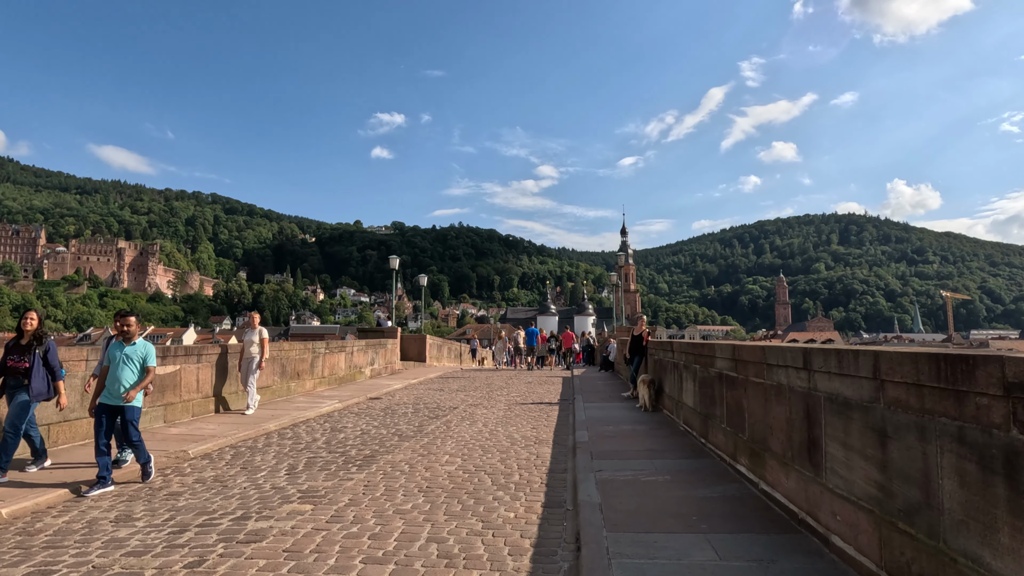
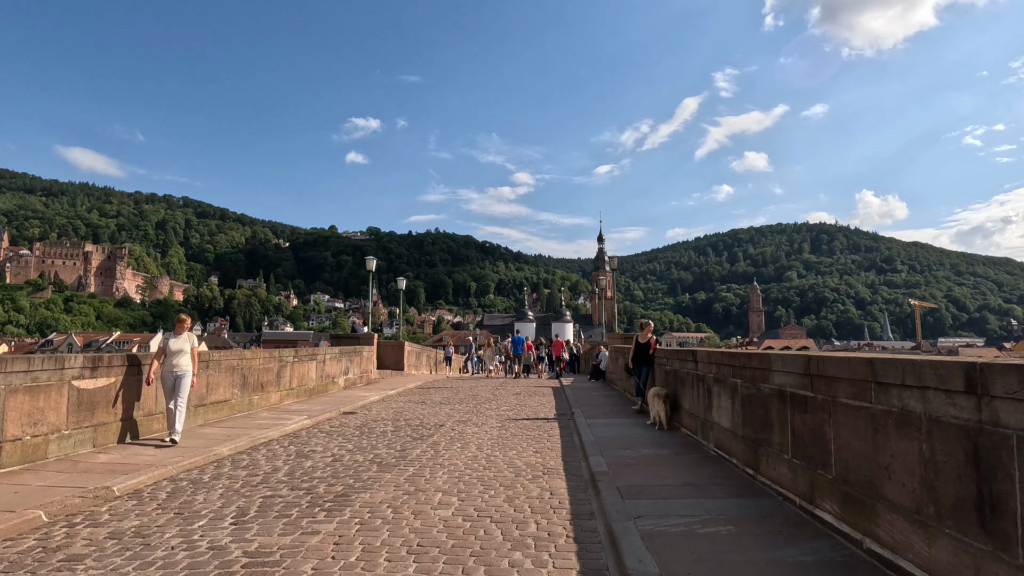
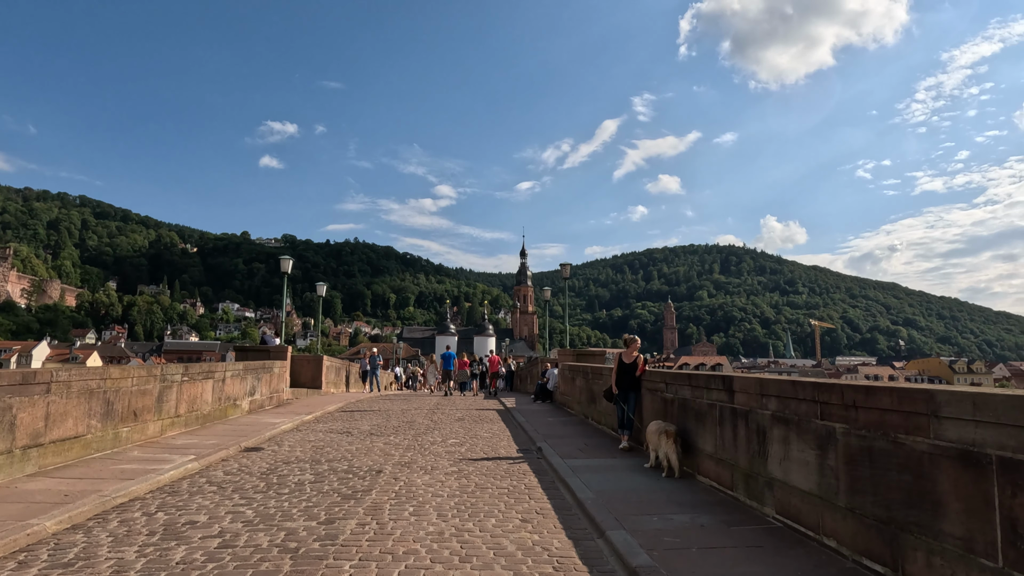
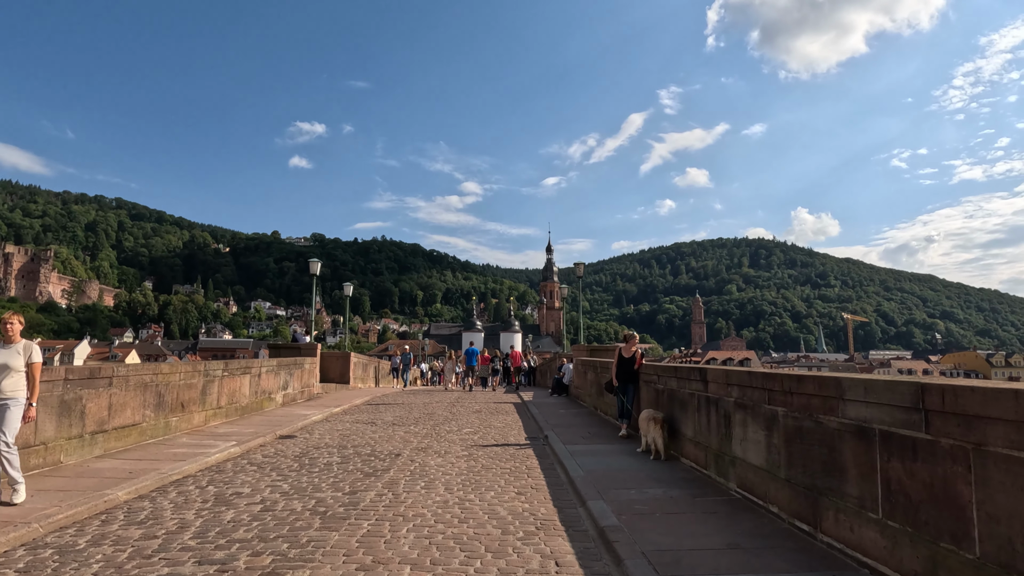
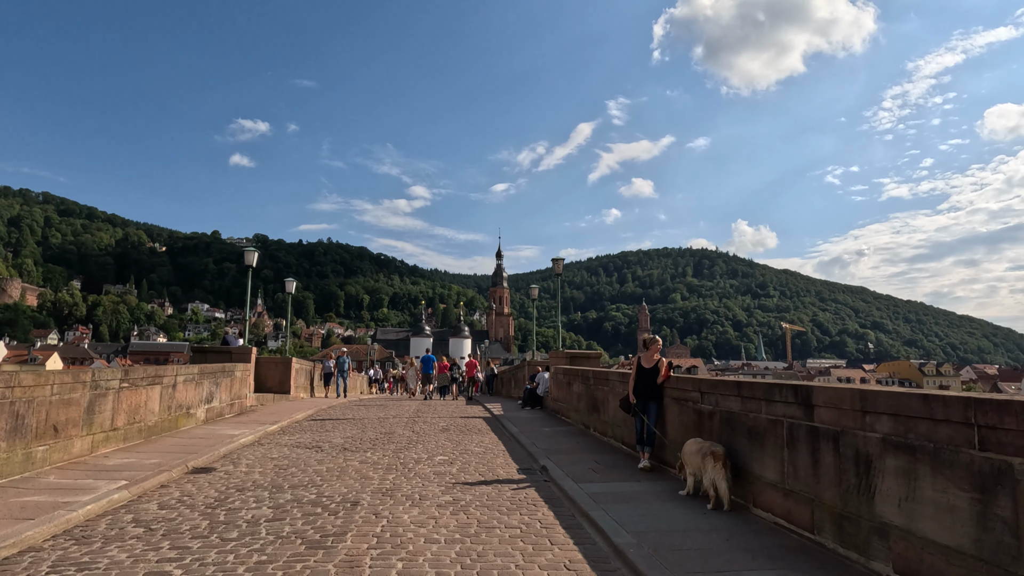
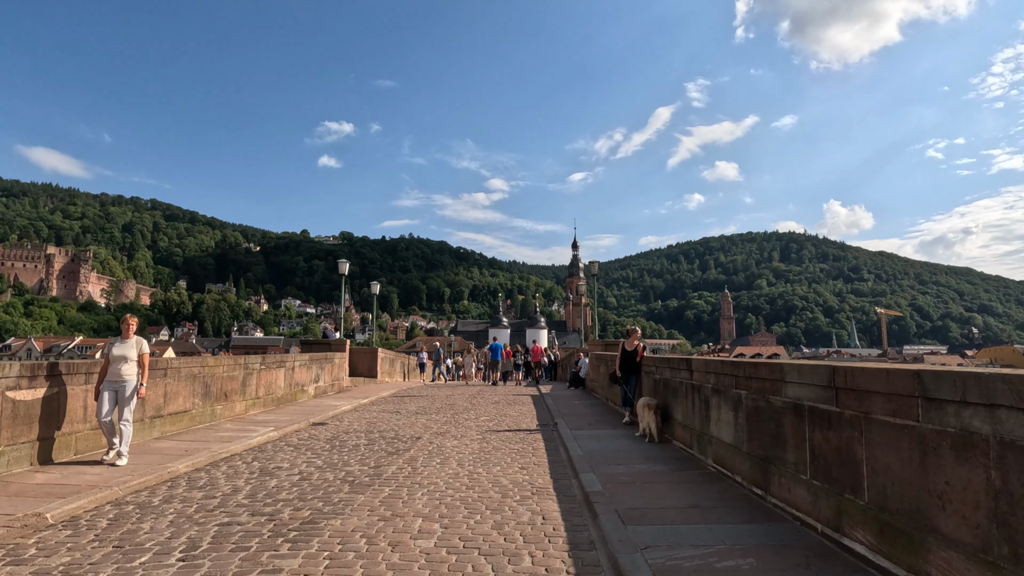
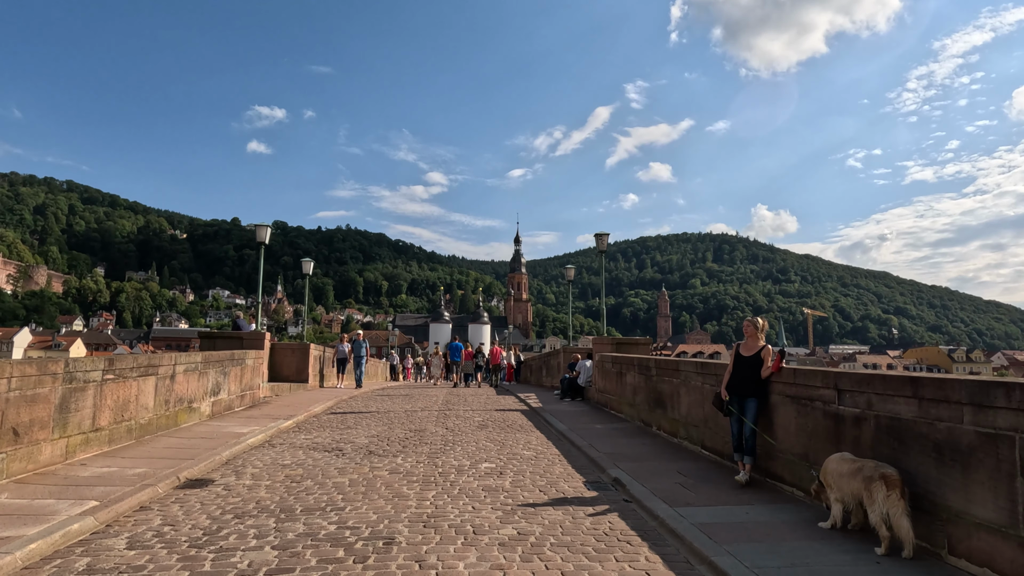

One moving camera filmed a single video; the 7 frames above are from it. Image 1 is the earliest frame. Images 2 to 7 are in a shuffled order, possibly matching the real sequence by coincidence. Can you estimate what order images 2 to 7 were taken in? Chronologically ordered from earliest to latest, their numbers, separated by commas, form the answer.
2, 6, 4, 3, 5, 7
